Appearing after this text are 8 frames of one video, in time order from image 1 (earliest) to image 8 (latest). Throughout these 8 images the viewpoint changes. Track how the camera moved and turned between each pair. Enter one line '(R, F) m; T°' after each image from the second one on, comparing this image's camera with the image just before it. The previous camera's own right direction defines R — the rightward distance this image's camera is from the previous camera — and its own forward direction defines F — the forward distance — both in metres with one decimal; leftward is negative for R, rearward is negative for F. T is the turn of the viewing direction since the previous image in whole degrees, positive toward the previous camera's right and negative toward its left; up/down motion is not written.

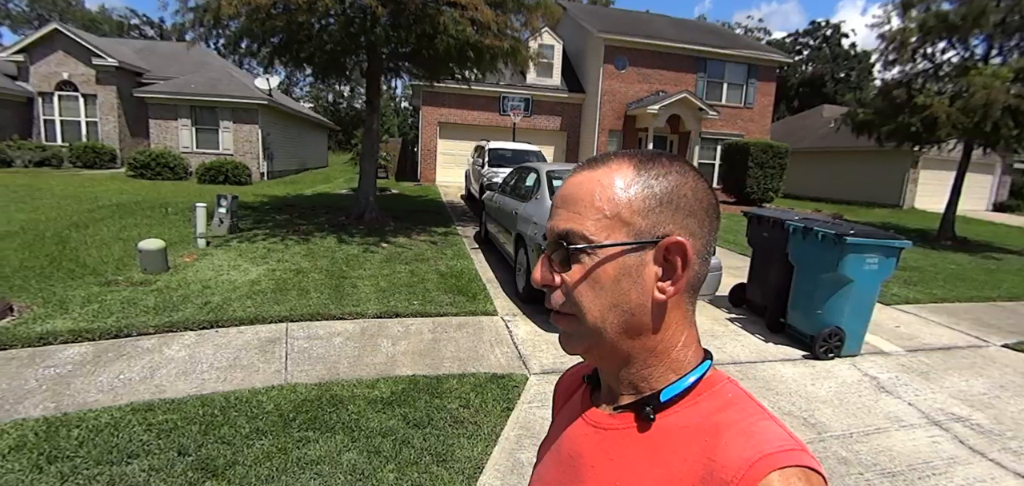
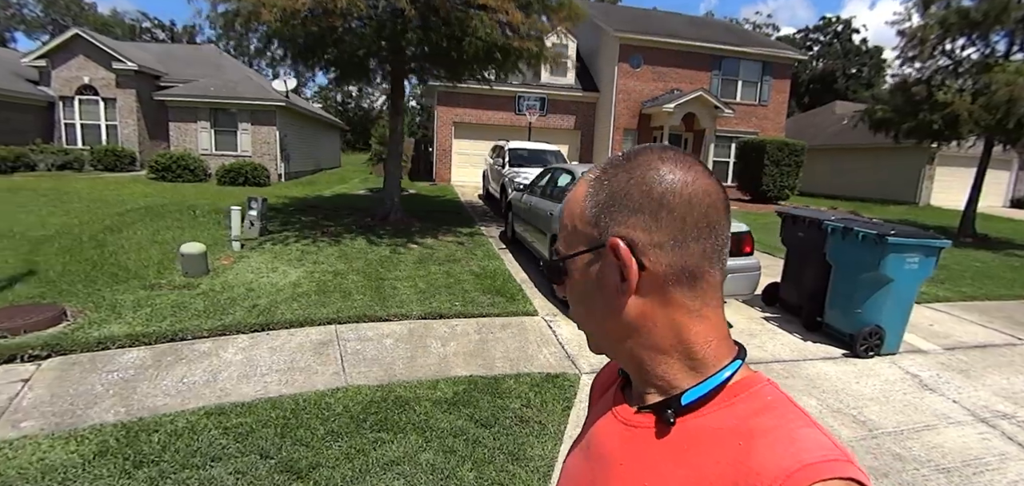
(-0.4, -0.1) m; 0°
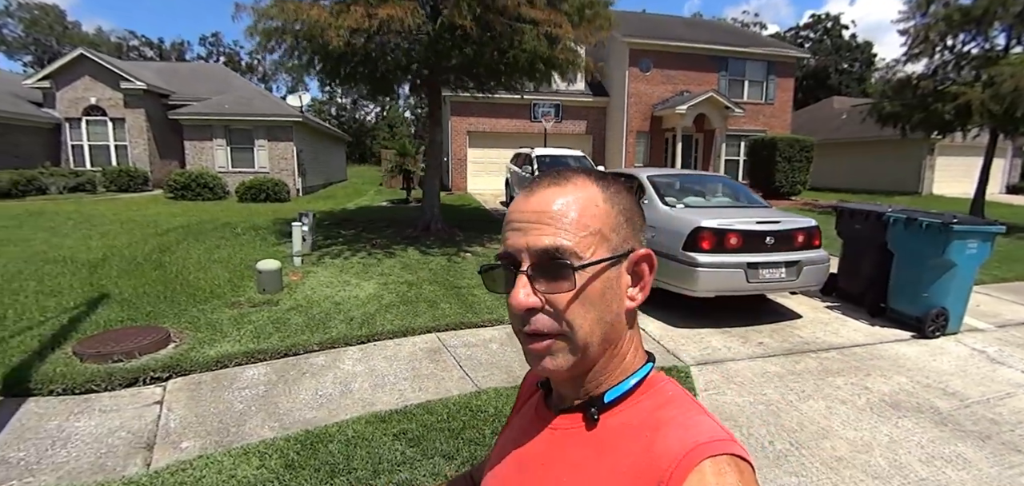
(-1.1, -0.2) m; +2°
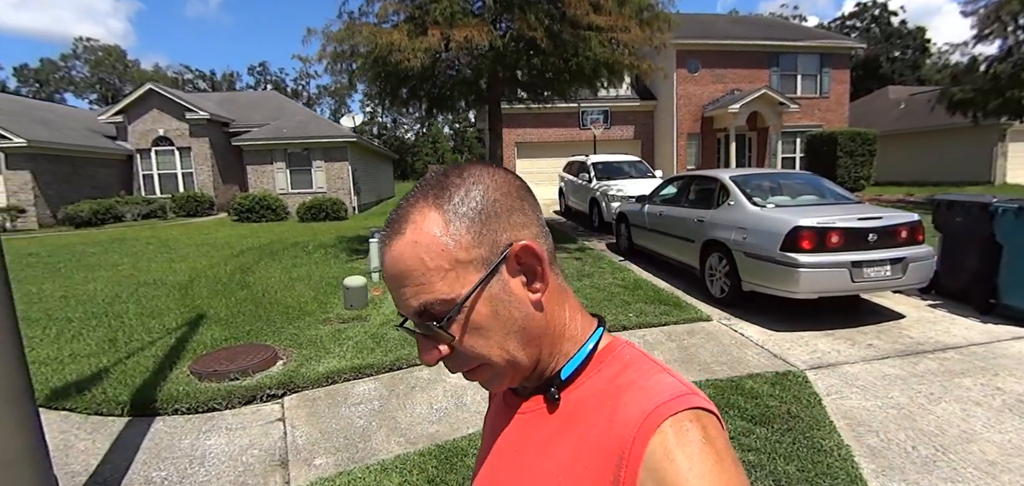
(-0.6, -0.1) m; -4°
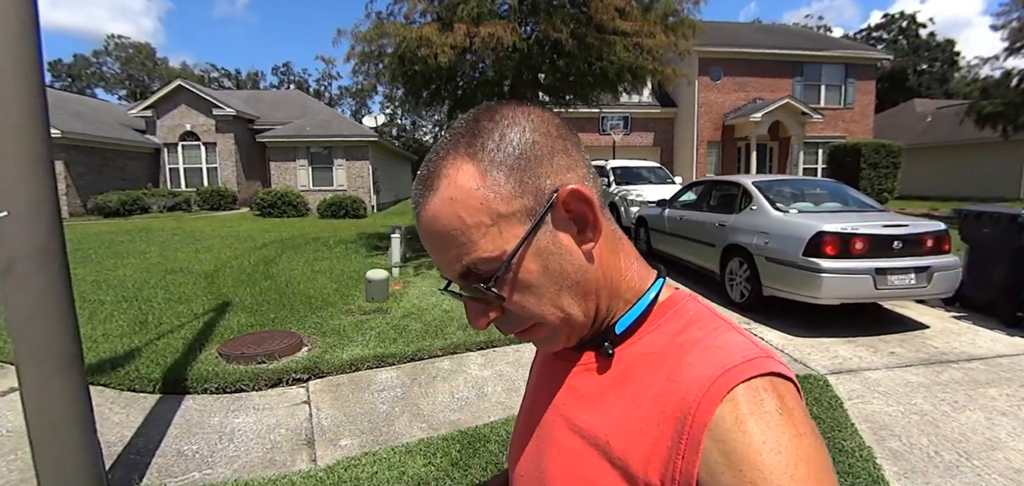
(-0.1, -0.1) m; -2°
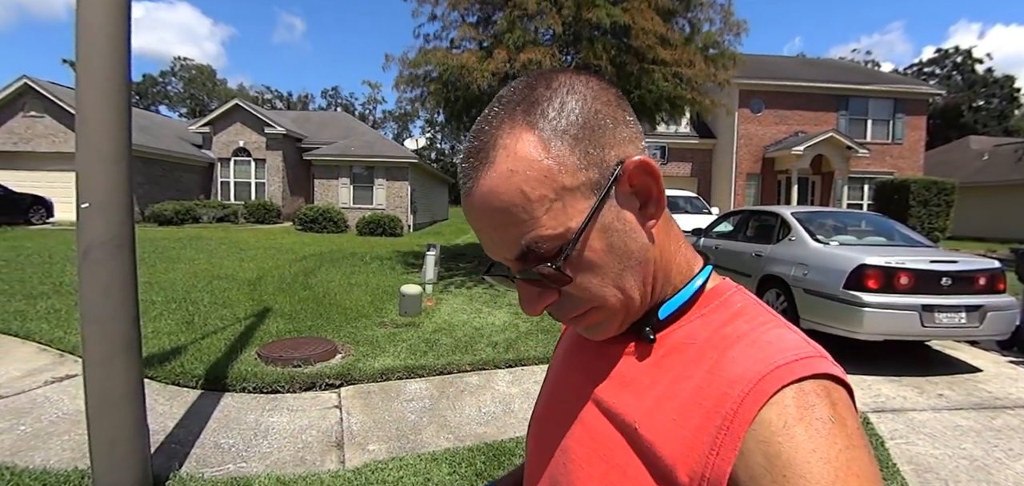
(0.0, -0.1) m; -4°
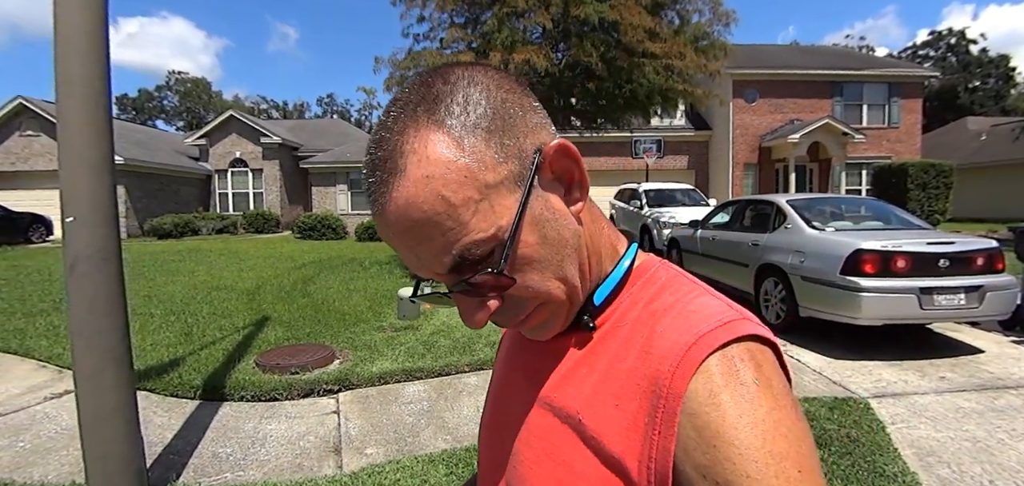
(+0.1, 0.0) m; 0°
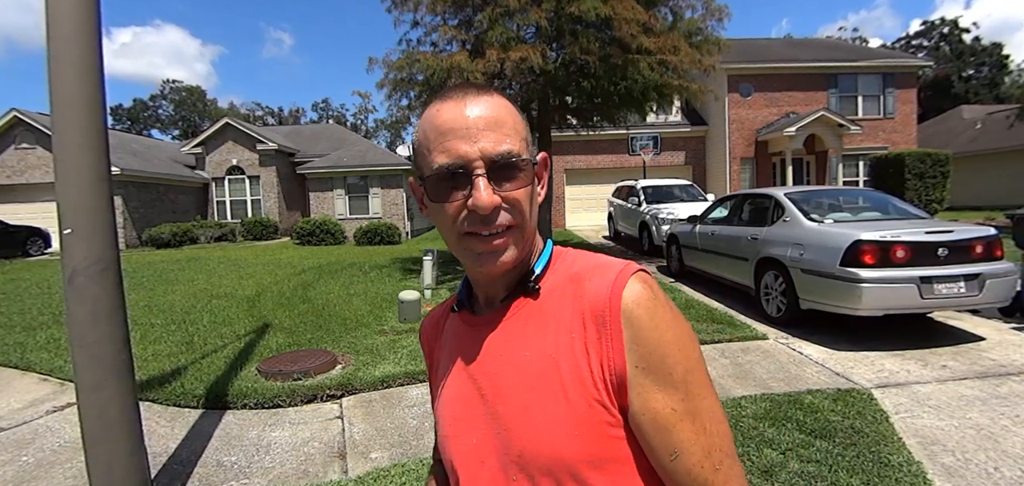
(0.0, 0.0) m; 0°
